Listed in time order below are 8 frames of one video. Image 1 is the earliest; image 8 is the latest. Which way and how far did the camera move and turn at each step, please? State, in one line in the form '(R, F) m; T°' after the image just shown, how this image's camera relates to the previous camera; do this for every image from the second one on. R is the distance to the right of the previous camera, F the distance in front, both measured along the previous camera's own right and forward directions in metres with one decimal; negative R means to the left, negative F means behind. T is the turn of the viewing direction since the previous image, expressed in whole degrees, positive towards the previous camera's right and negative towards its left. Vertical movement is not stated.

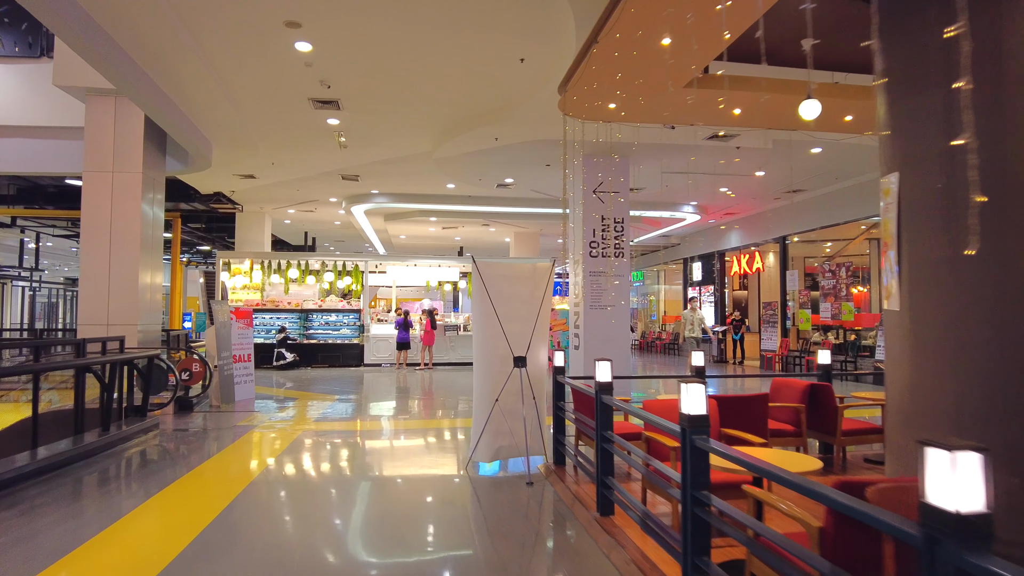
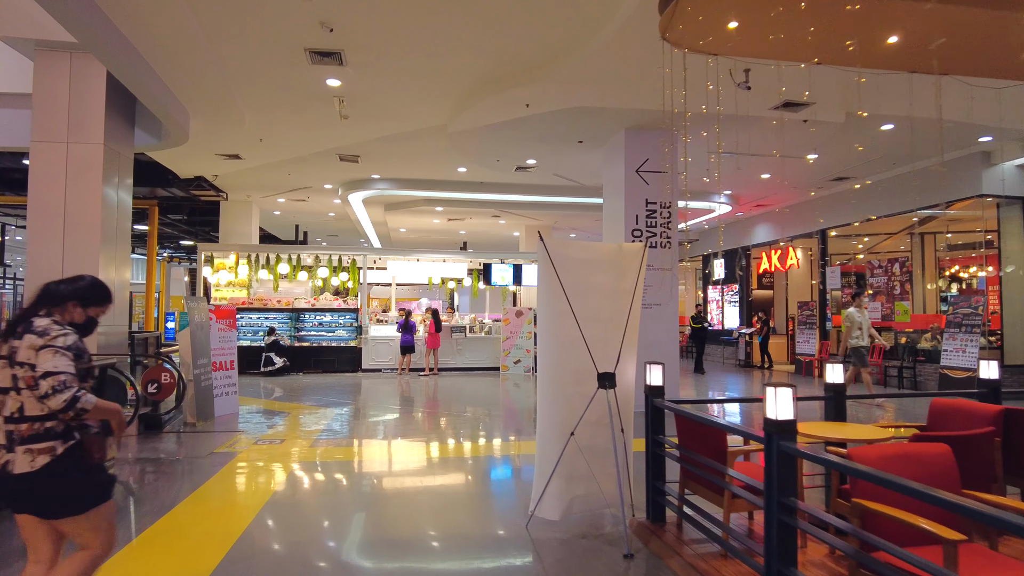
(-0.4, +1.2) m; +1°
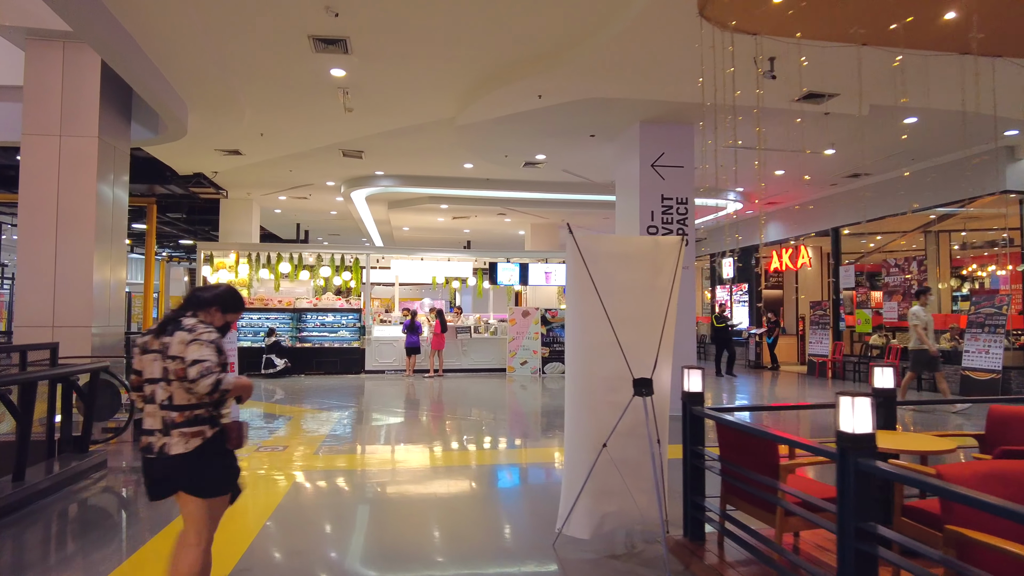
(-0.1, +0.3) m; 0°
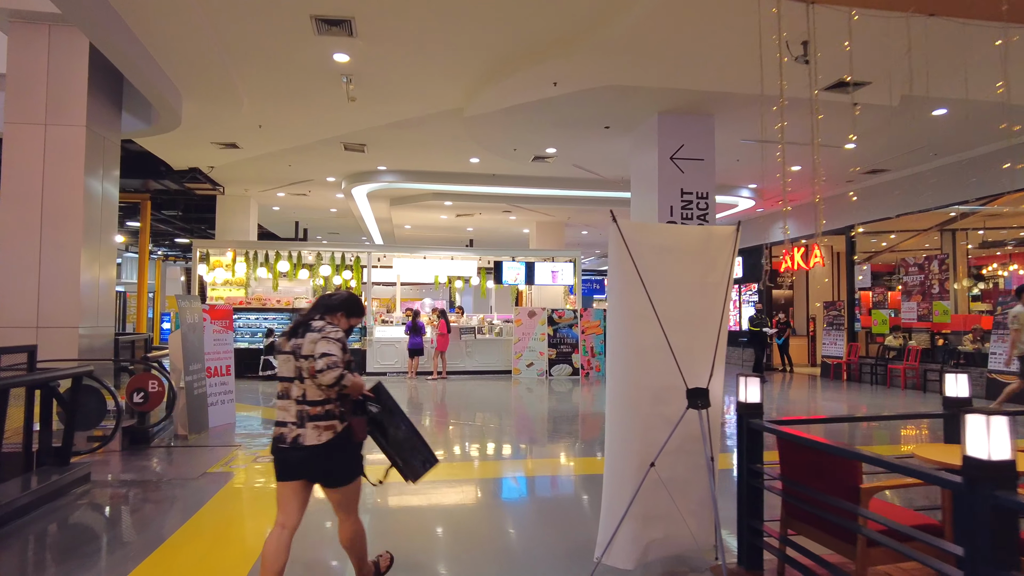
(-0.1, +0.3) m; 0°
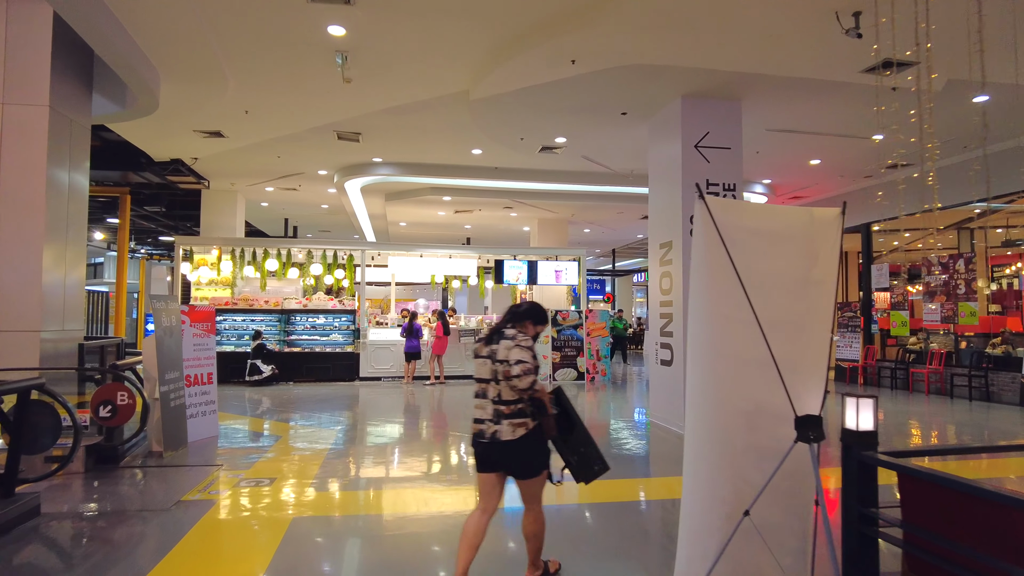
(-0.2, +0.6) m; +1°
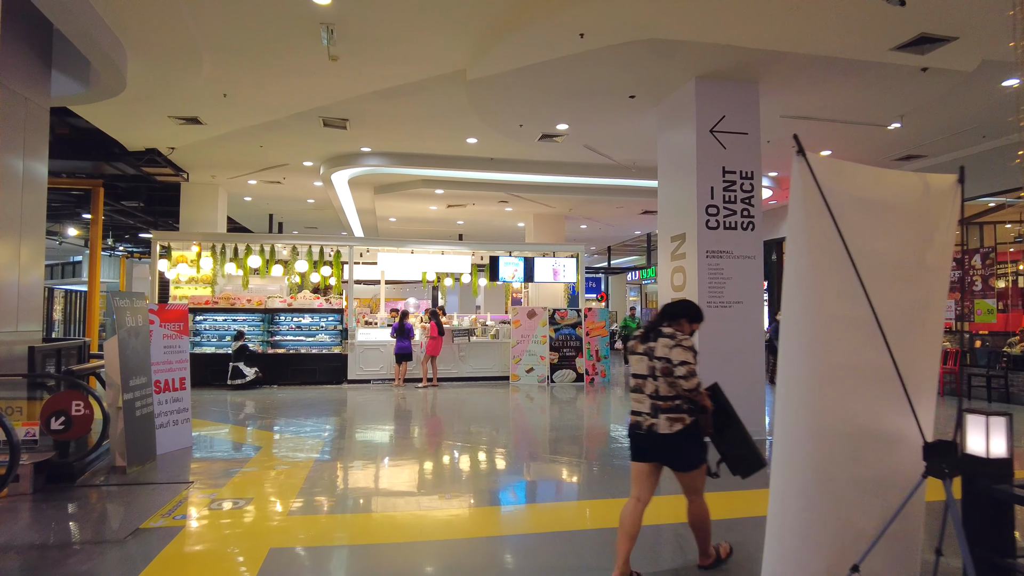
(-0.1, +0.5) m; +1°
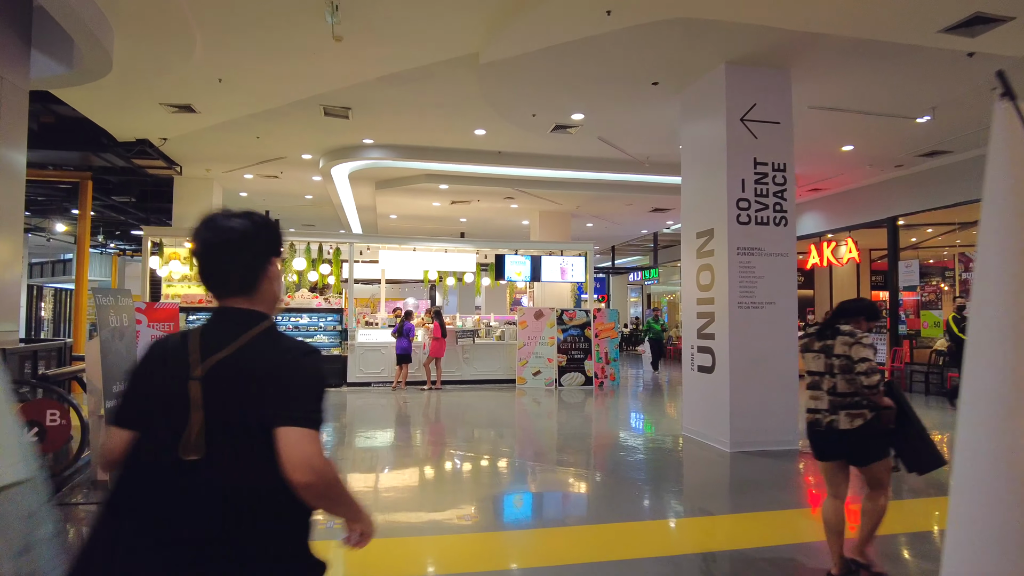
(-0.2, +0.4) m; 0°
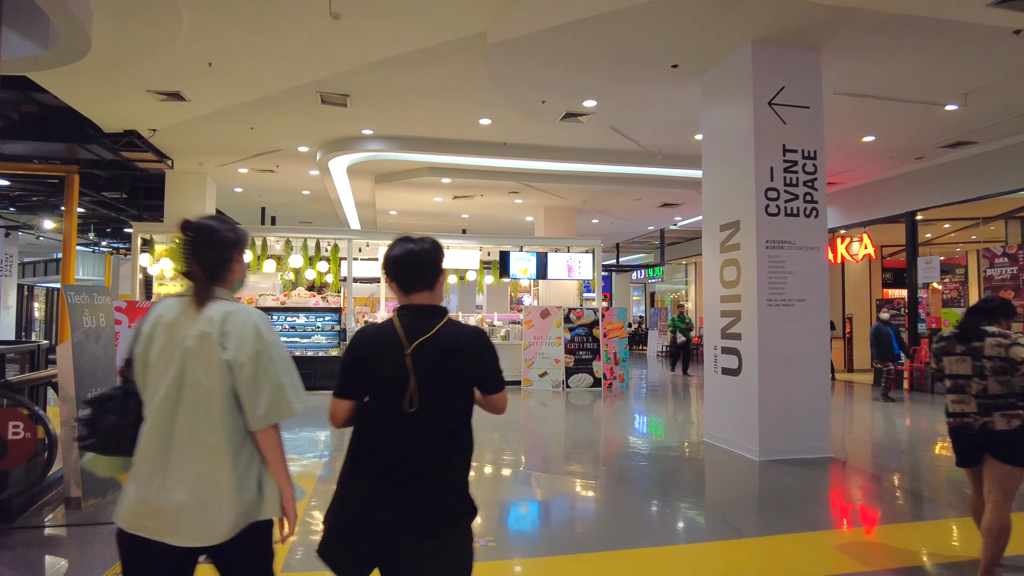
(-0.1, +0.4) m; 0°
